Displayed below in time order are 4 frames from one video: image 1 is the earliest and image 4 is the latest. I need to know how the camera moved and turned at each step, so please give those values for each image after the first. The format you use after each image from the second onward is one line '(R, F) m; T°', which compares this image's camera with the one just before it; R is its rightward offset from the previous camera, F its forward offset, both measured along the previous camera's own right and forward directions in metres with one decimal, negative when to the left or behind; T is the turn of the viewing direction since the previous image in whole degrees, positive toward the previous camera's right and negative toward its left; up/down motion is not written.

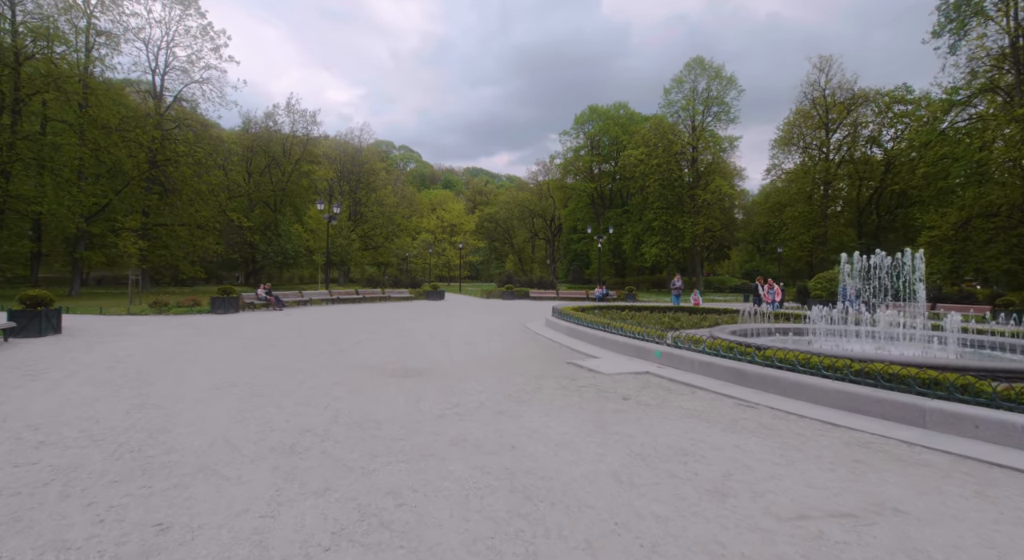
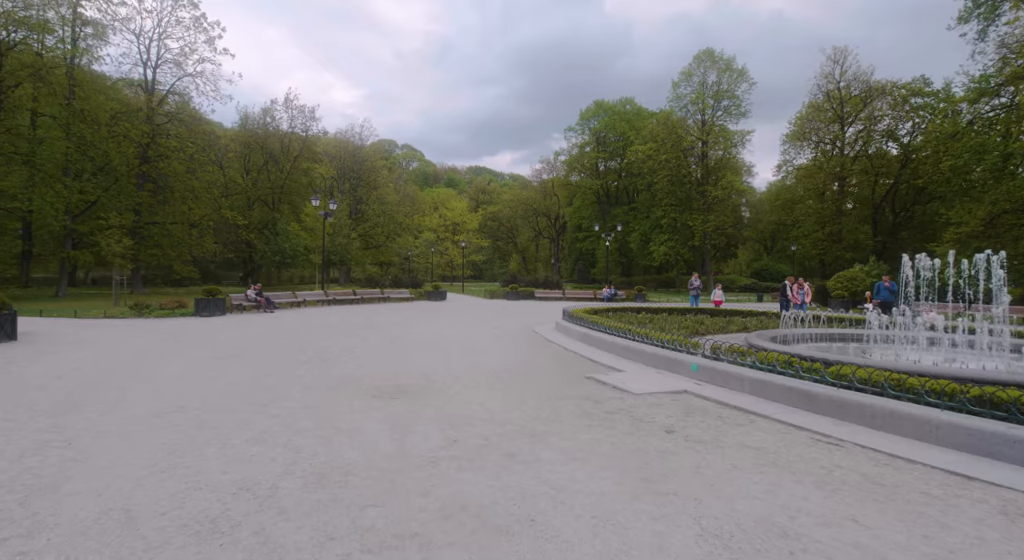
(-0.1, +1.5) m; 0°
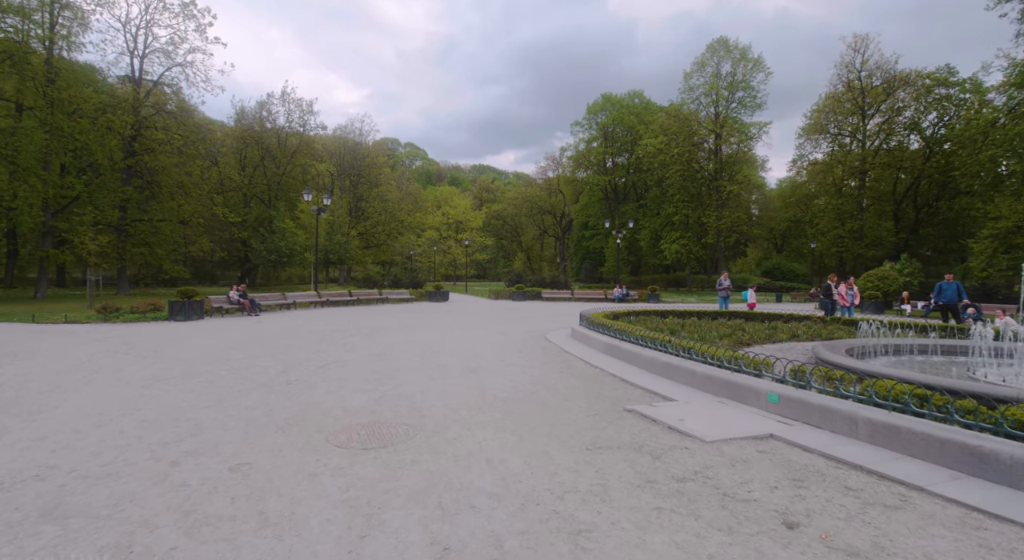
(-0.1, +2.0) m; 0°
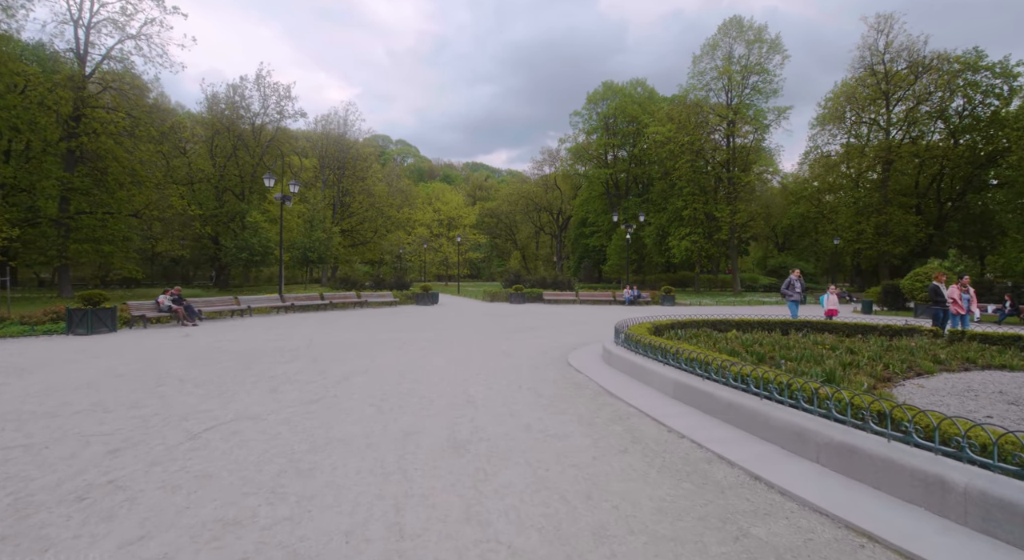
(-0.3, +4.0) m; +1°
